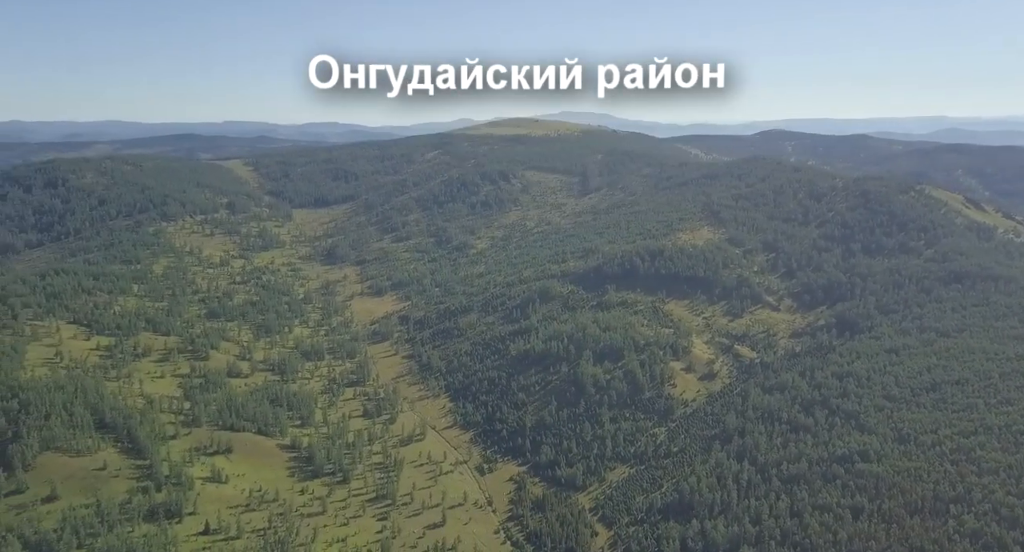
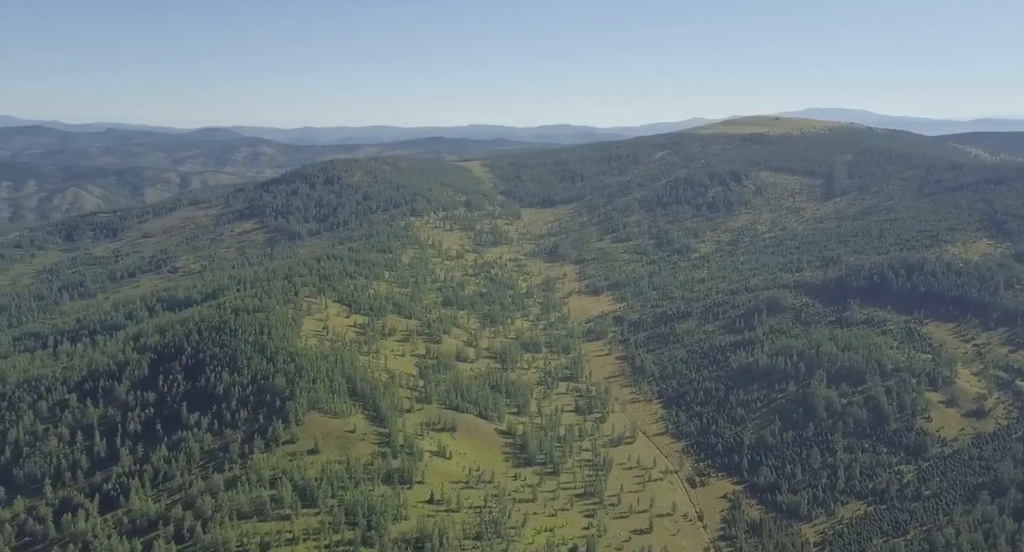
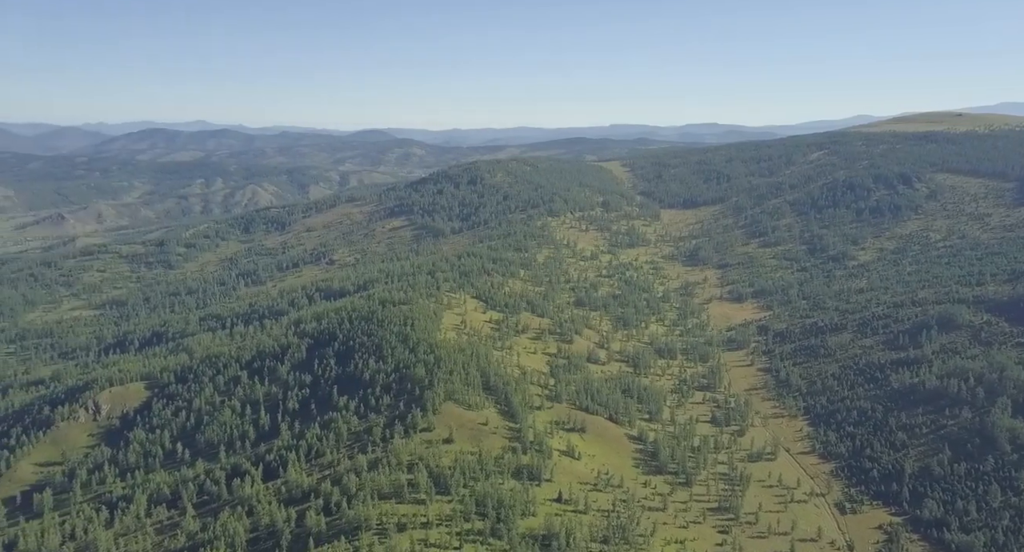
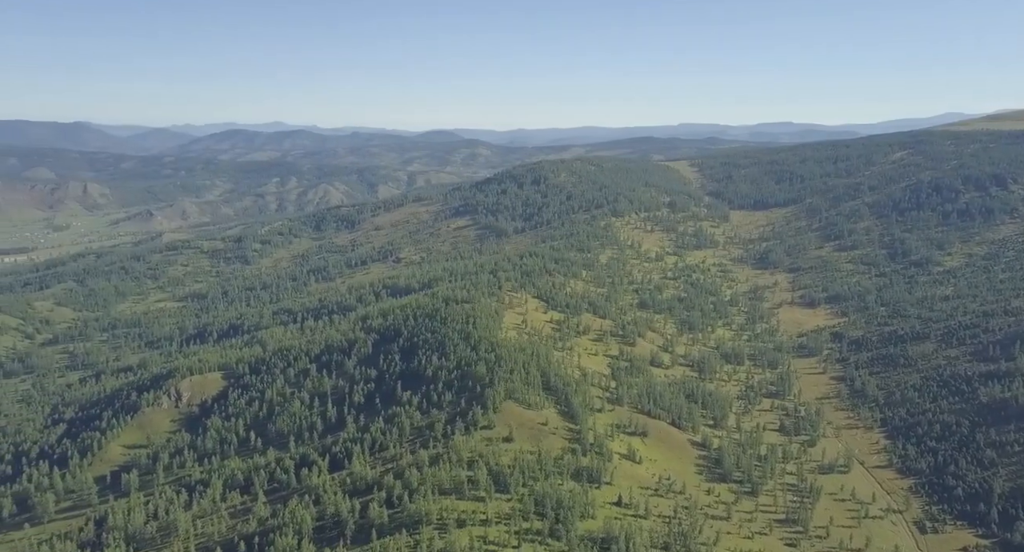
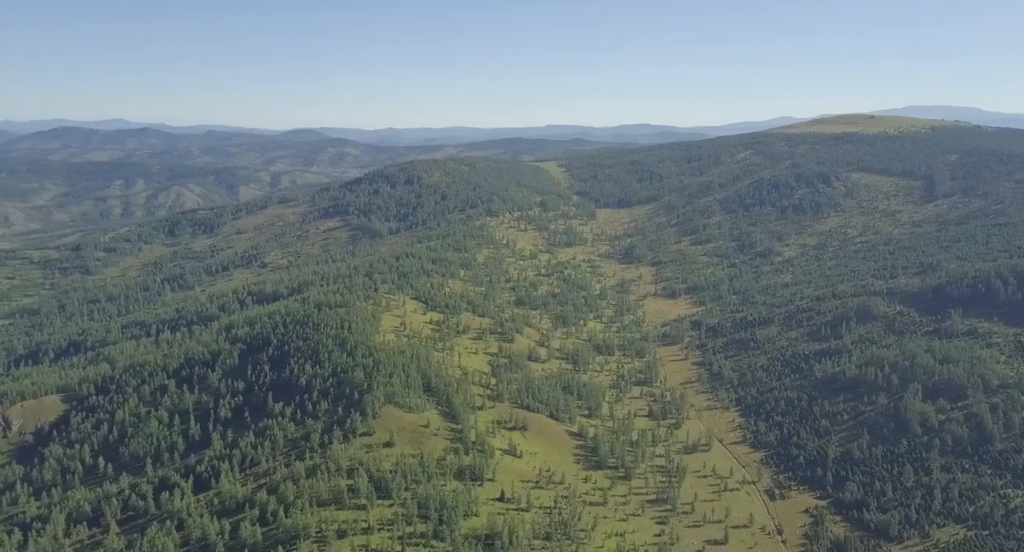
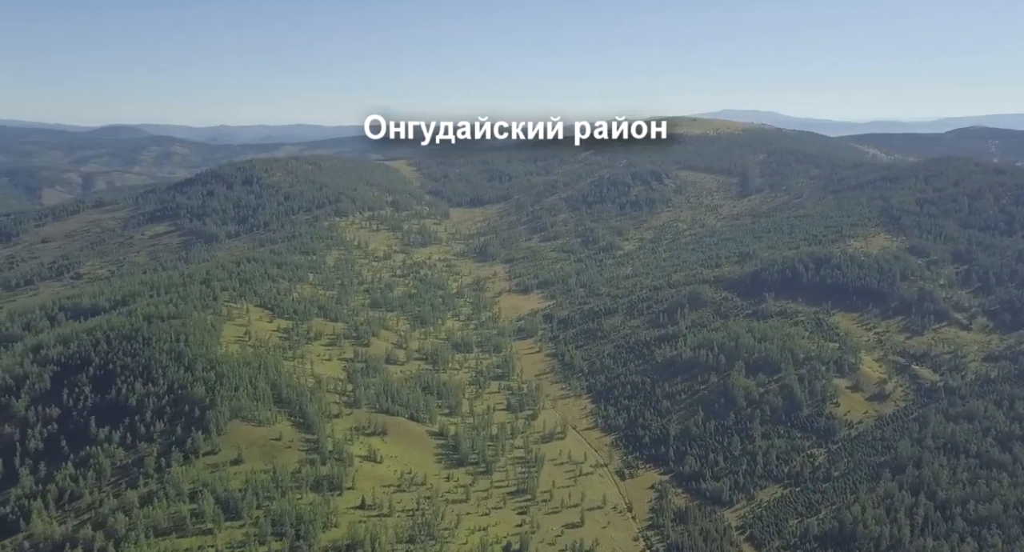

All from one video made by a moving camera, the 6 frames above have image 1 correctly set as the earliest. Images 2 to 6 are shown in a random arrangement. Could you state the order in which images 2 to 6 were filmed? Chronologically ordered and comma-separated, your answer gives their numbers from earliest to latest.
6, 2, 5, 3, 4
